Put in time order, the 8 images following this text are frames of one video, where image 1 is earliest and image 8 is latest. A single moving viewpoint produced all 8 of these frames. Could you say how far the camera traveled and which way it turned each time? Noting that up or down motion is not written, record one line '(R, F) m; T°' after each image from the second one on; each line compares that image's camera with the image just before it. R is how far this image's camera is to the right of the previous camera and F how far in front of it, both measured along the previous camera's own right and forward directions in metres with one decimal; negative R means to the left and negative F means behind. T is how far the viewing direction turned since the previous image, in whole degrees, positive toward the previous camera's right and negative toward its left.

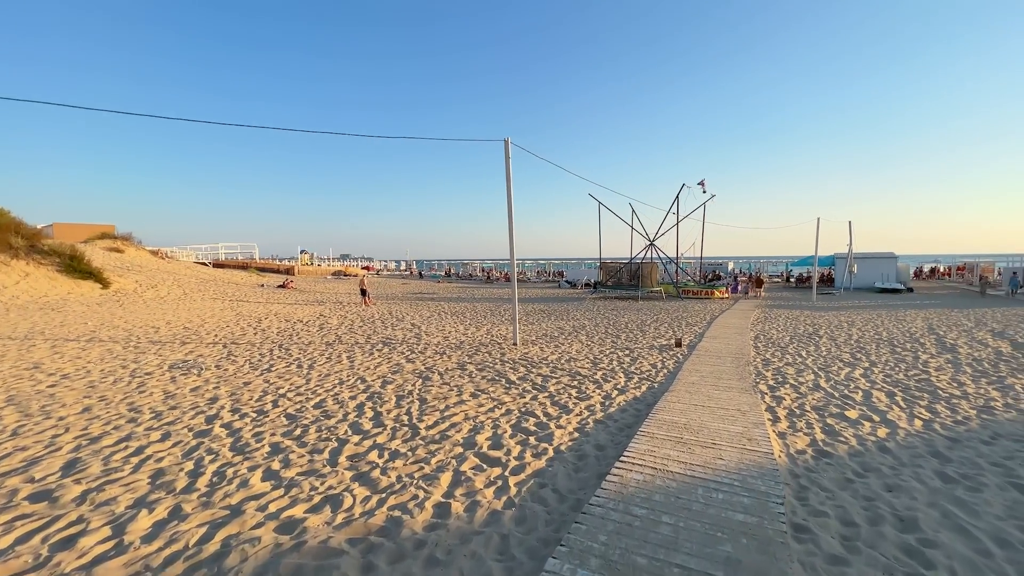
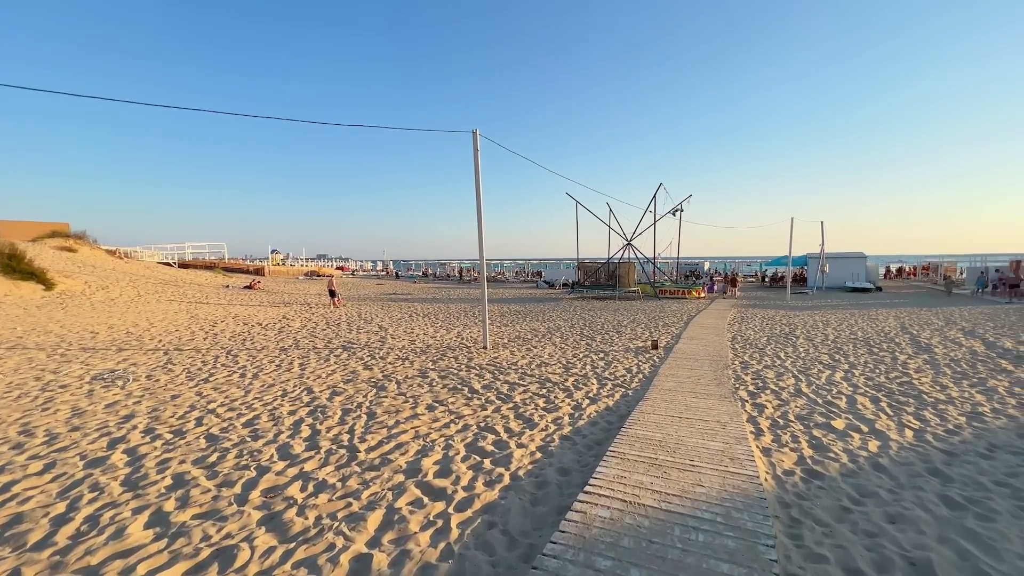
(+0.2, +0.5) m; +3°
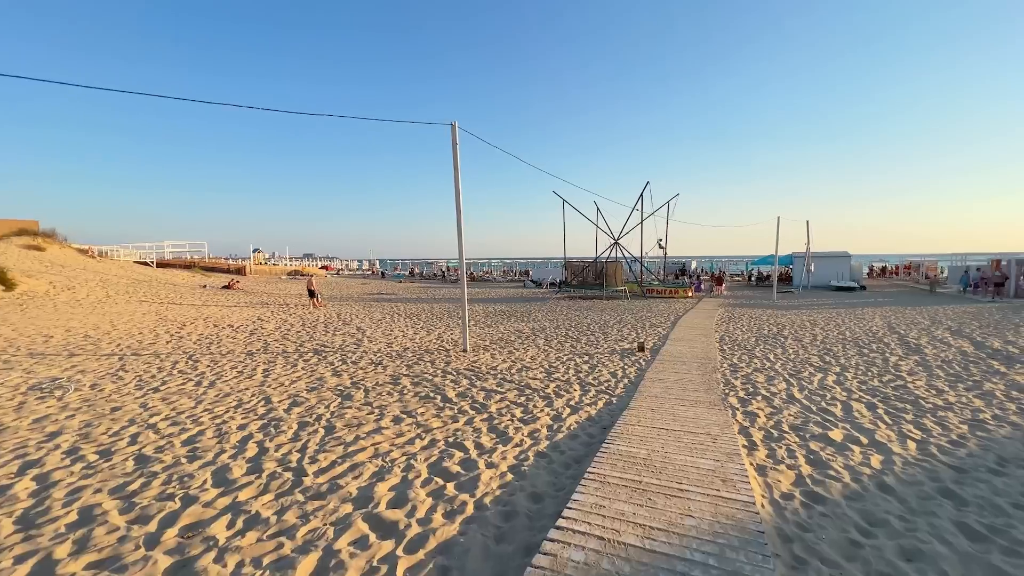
(+0.2, +0.4) m; +1°
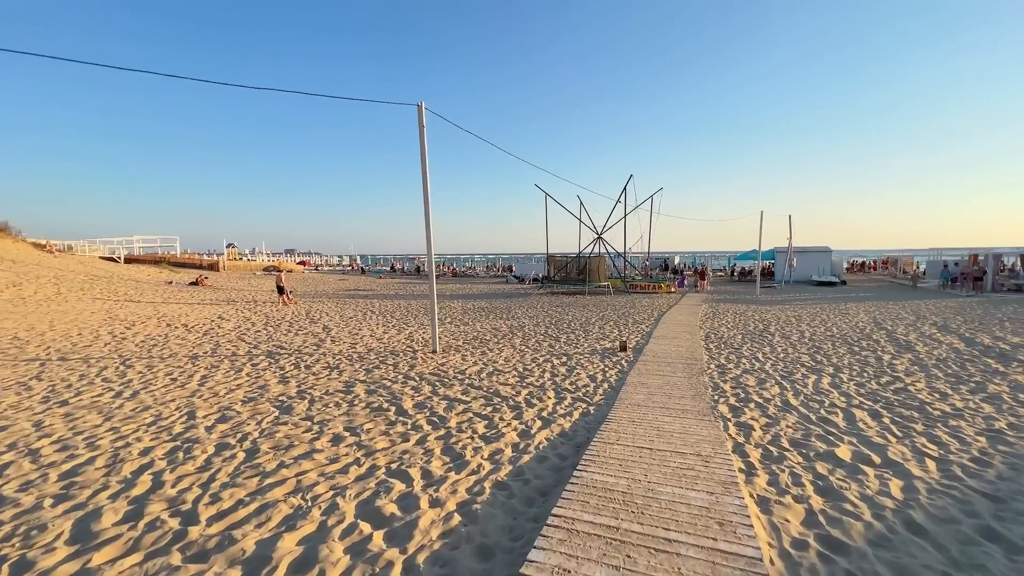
(+0.2, +0.6) m; +2°
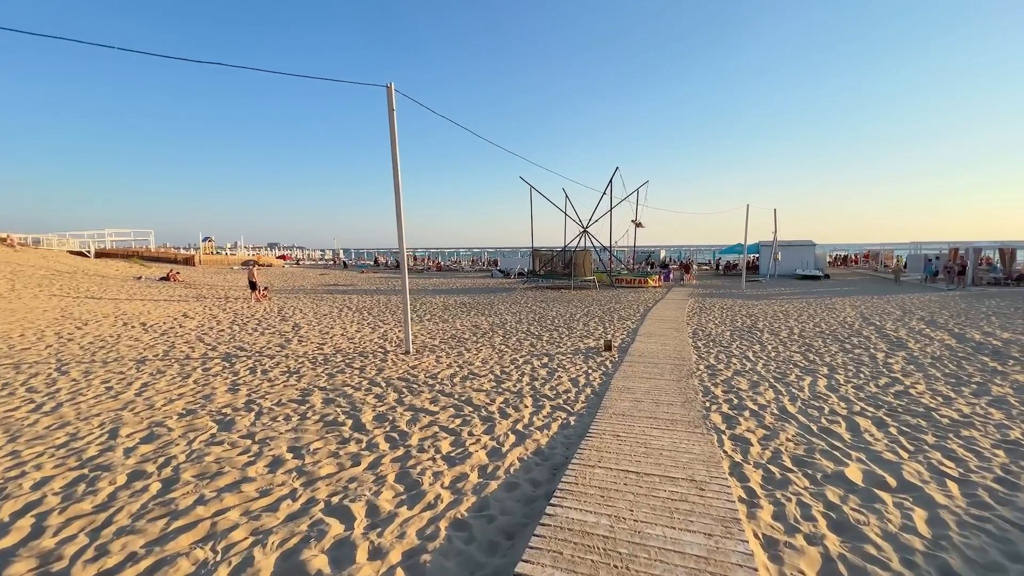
(+0.1, +0.5) m; +2°
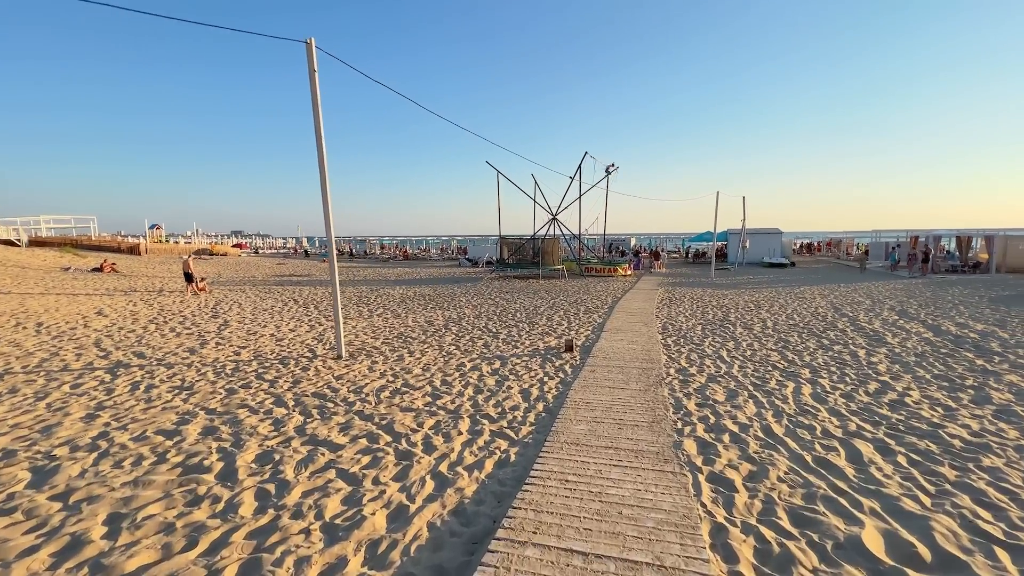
(+0.4, +0.9) m; +3°
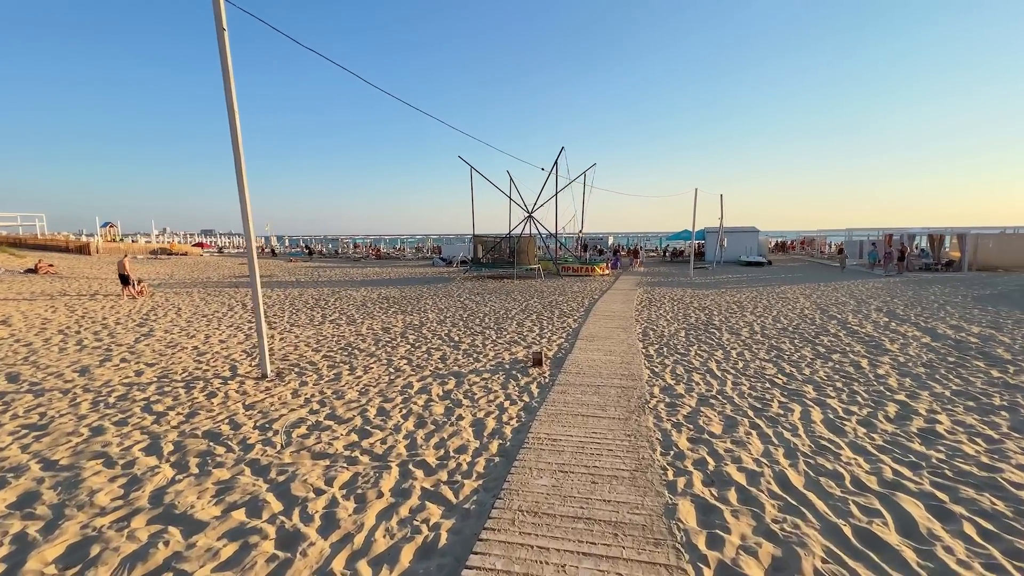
(+0.3, +1.0) m; +3°
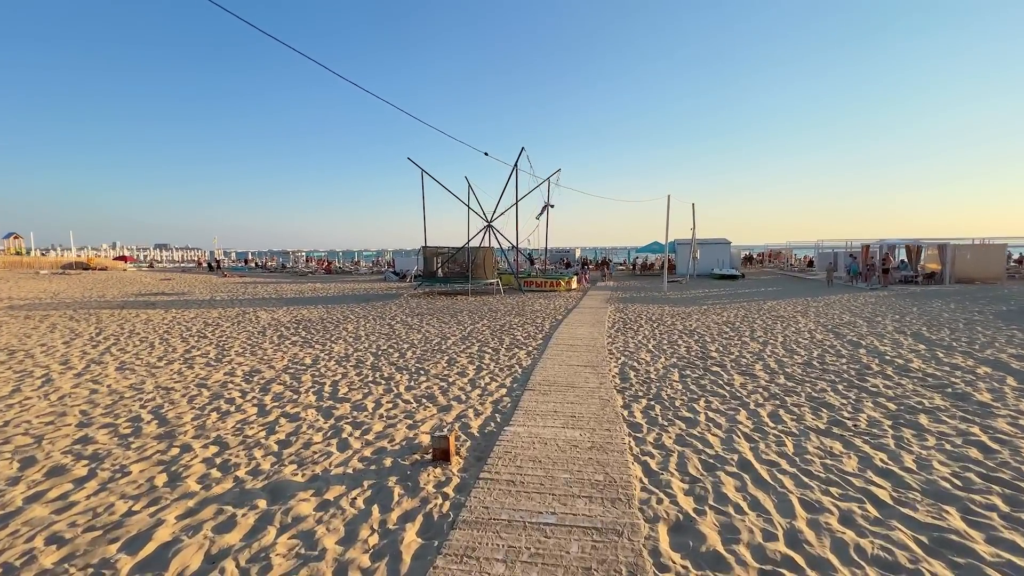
(+0.6, +2.6) m; +4°
